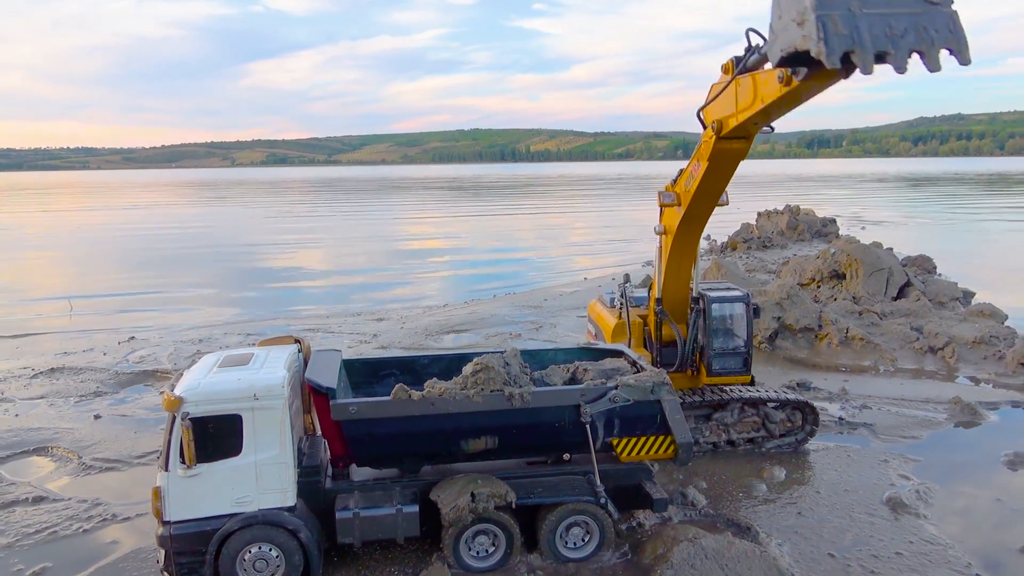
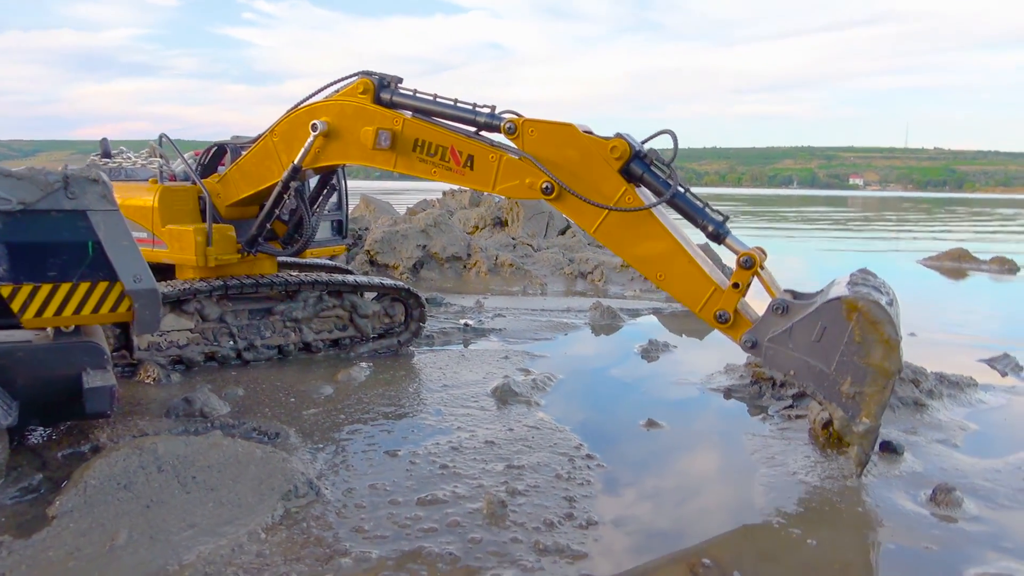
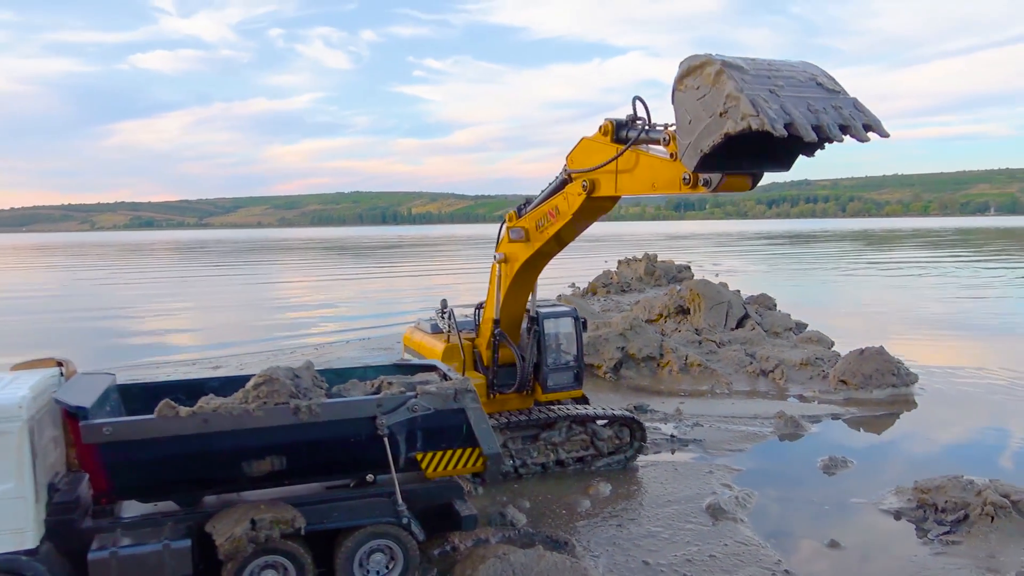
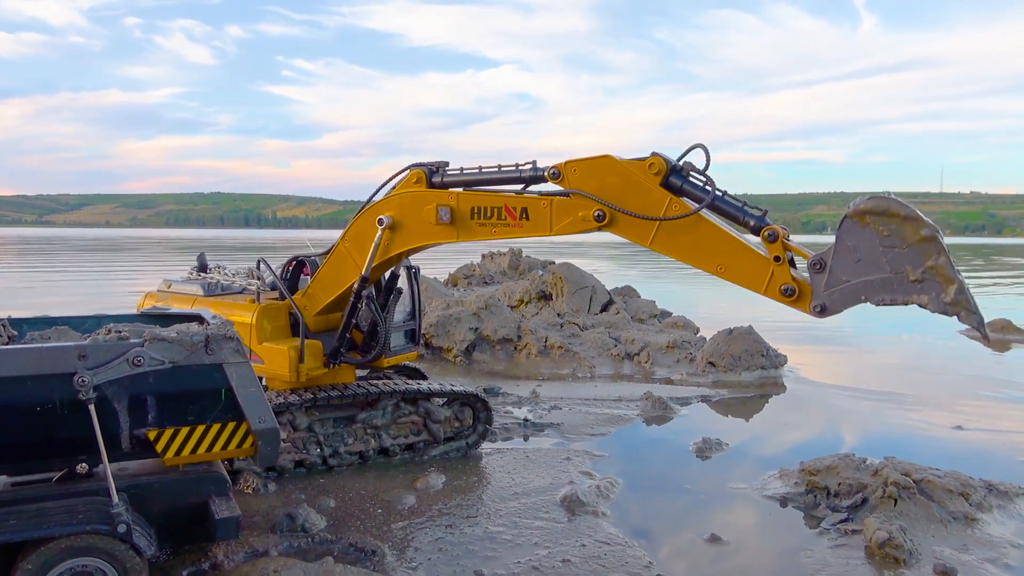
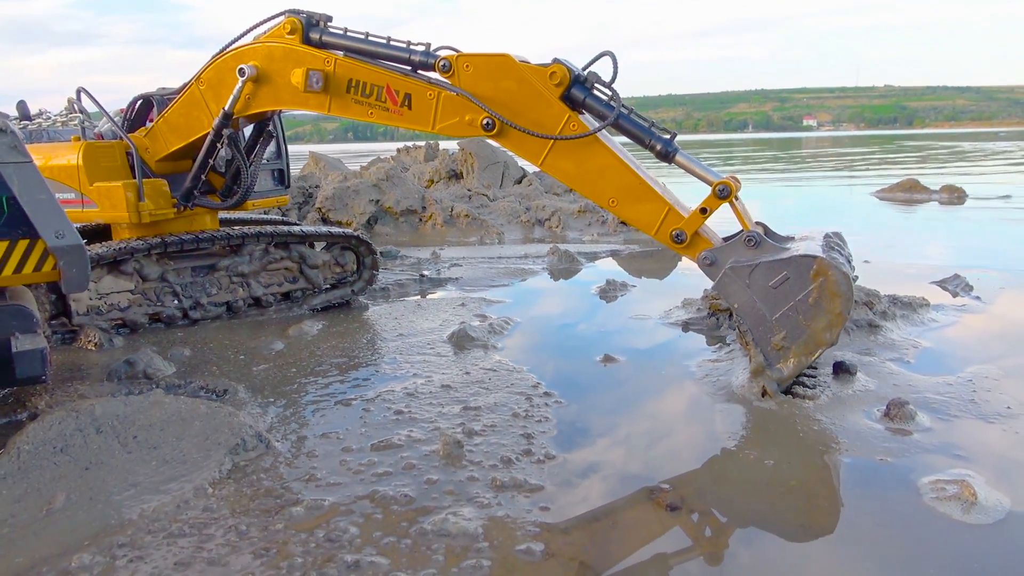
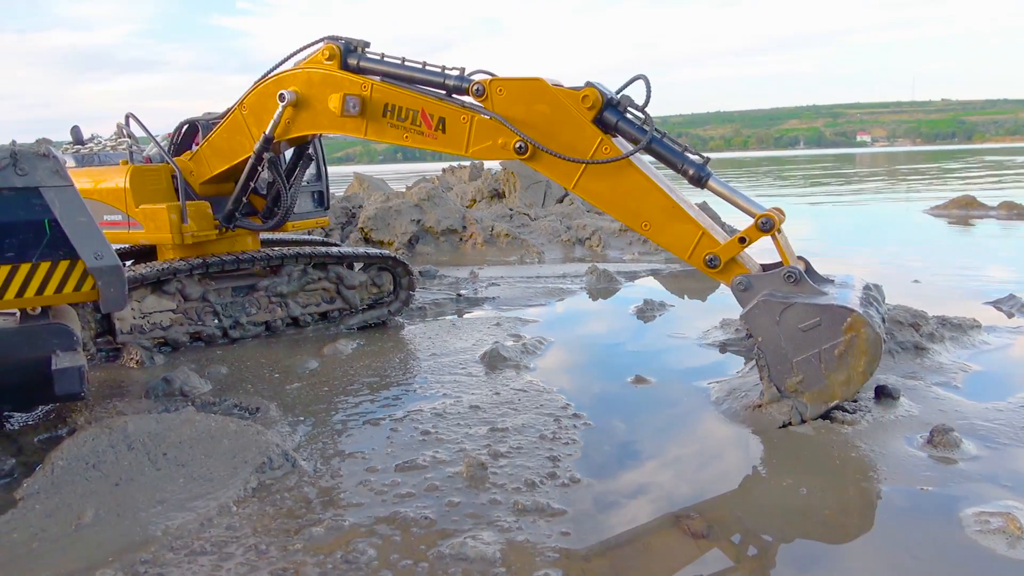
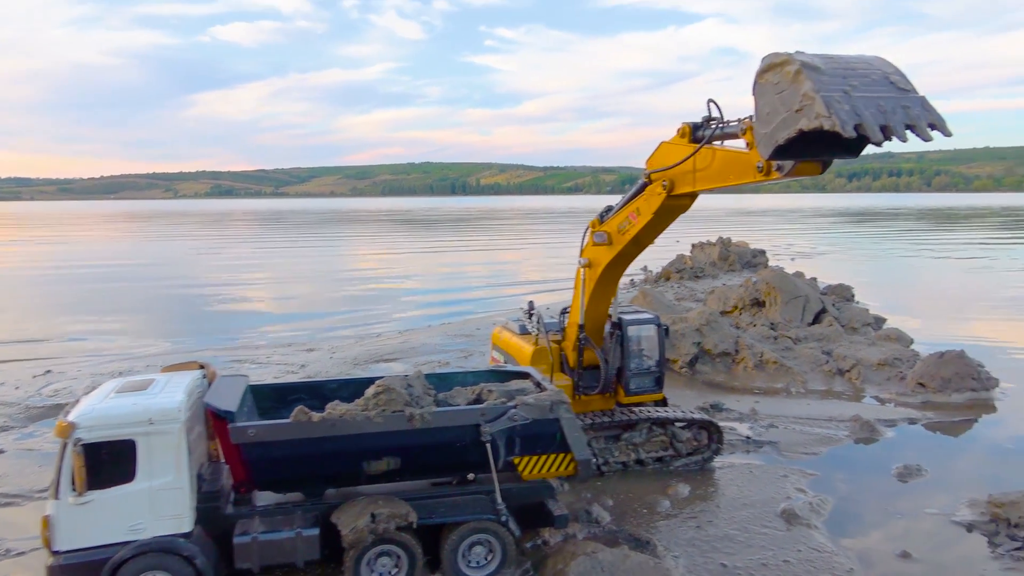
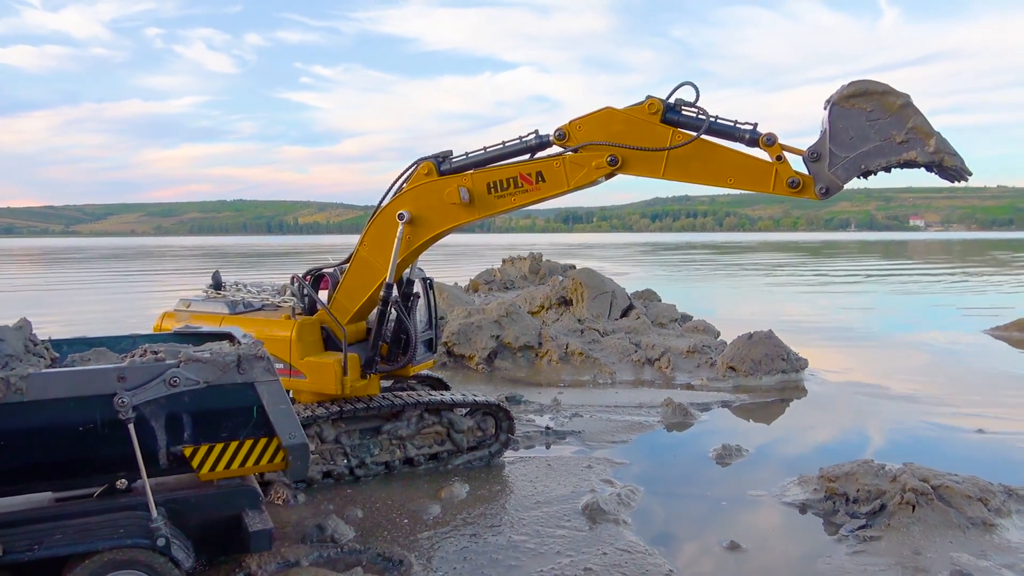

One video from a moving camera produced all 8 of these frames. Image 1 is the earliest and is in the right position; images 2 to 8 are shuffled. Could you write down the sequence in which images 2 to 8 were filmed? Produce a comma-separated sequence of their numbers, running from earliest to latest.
7, 3, 8, 4, 2, 5, 6
